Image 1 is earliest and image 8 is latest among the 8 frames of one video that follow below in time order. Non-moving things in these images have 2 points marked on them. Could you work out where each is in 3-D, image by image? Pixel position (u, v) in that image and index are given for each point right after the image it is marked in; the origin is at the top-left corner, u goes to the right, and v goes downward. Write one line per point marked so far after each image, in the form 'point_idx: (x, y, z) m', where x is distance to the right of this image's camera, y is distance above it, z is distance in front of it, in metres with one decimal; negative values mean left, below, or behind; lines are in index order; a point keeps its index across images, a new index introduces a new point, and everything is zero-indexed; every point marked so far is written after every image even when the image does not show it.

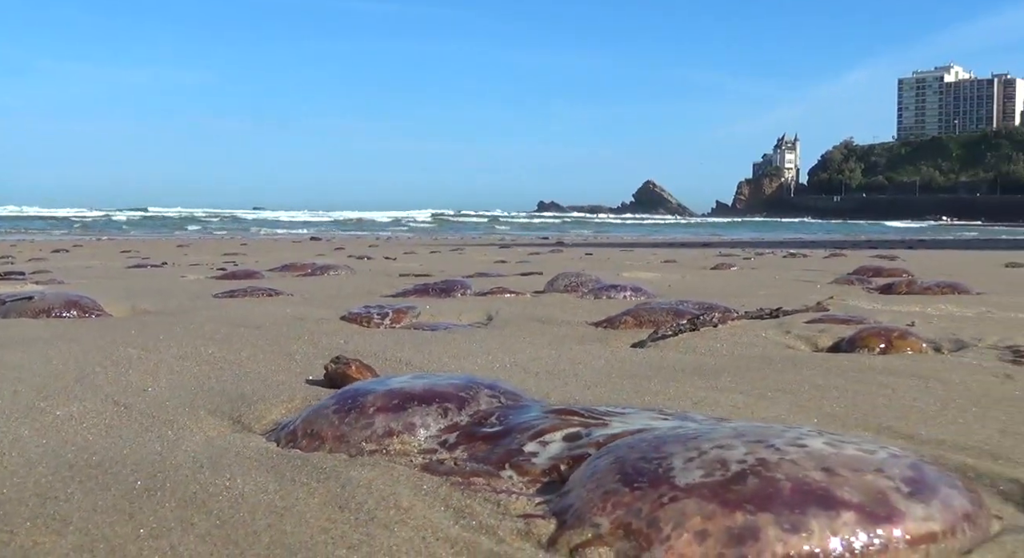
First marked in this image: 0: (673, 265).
0: (+1.6, +0.1, +10.3) m
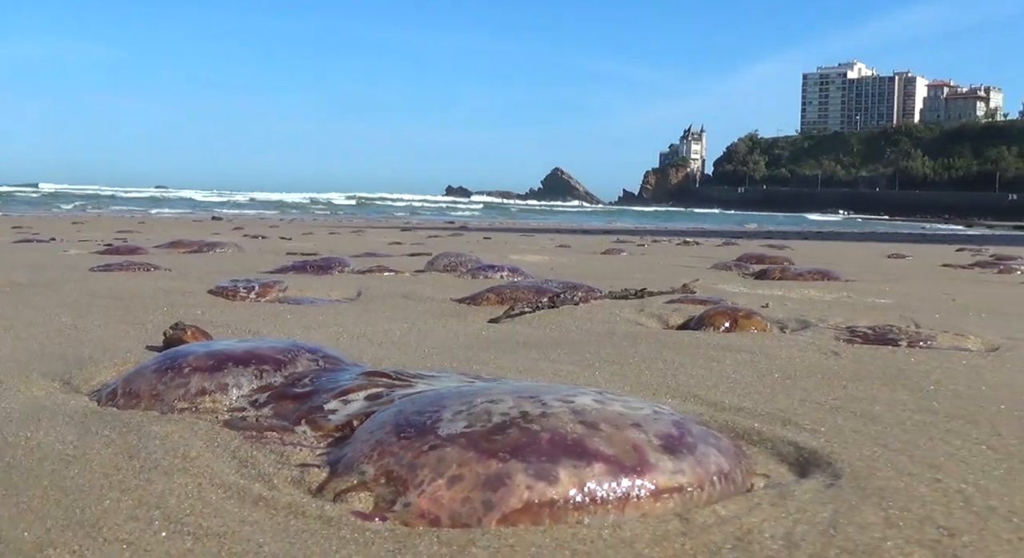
0: (+0.5, +0.3, +10.5) m
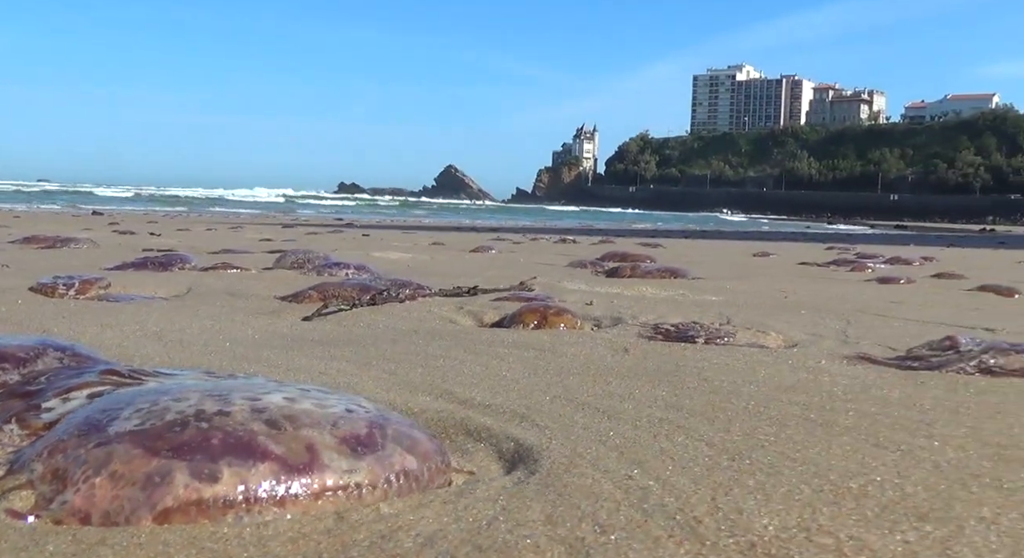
0: (-0.8, +0.3, +10.5) m
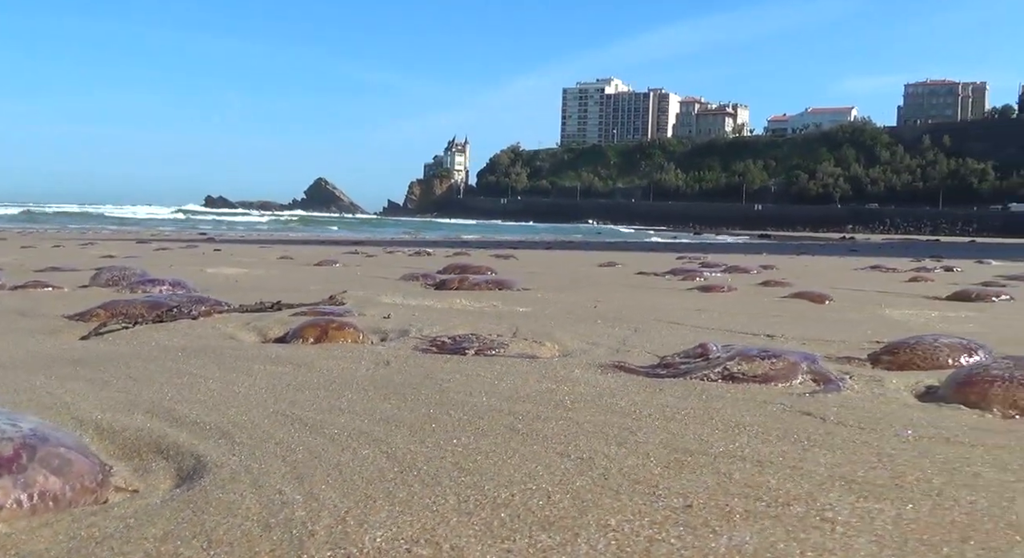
0: (-2.3, +0.2, +10.4) m
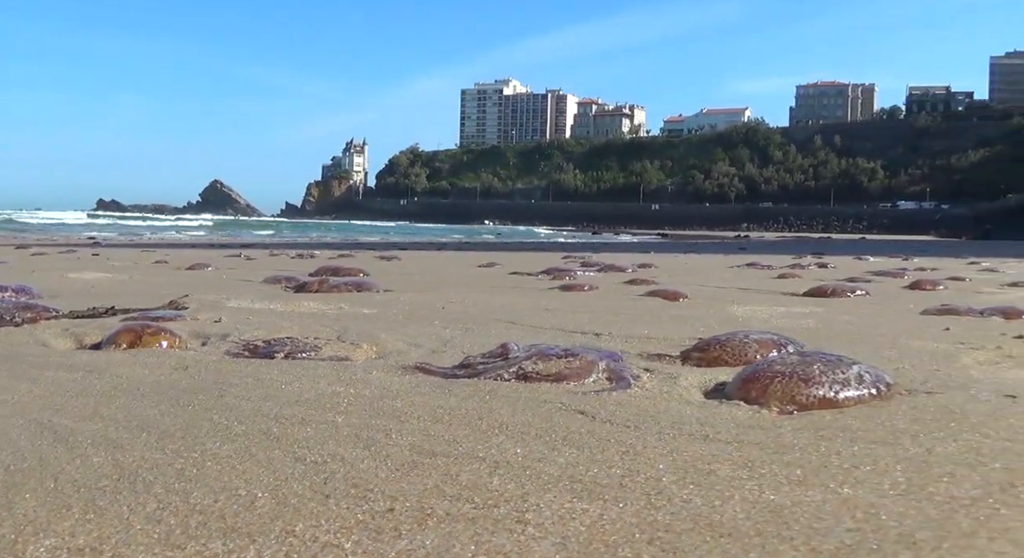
0: (-3.5, +0.1, +10.3) m
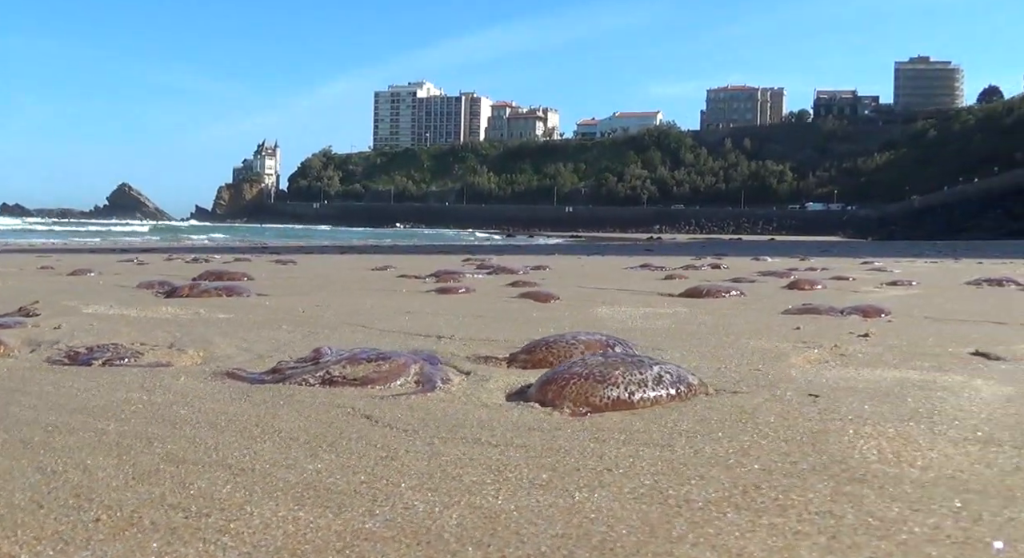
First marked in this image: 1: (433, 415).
0: (-4.6, +0.1, +10.2) m
1: (-0.4, -0.6, +4.9) m
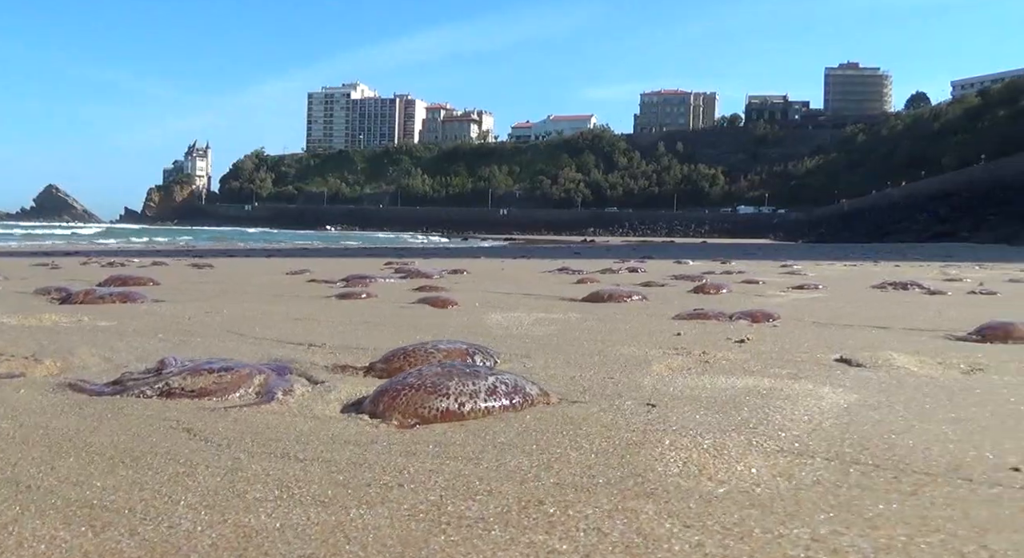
0: (-5.5, 0.0, +10.1) m
1: (-1.2, -0.7, +4.8) m
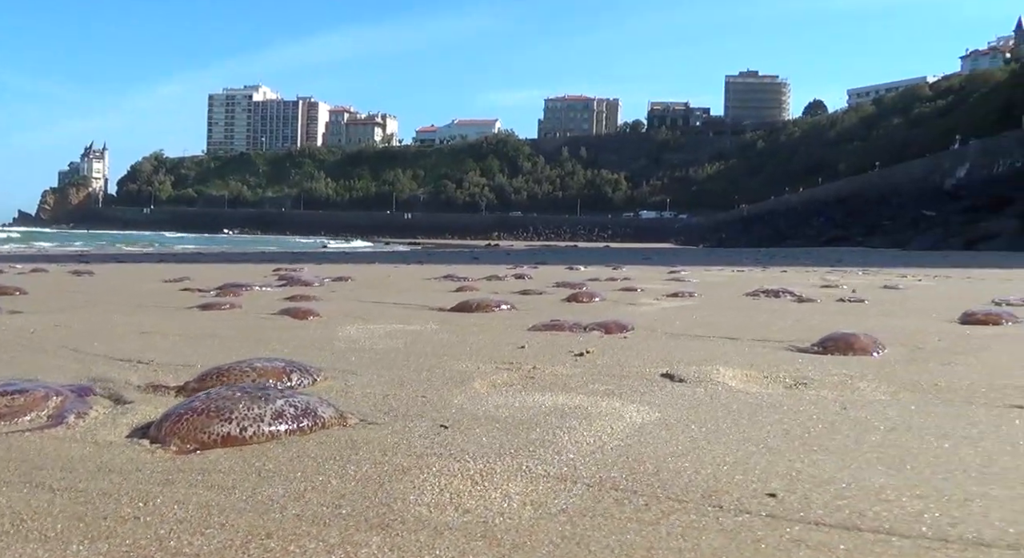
0: (-6.6, -0.1, +9.9) m
1: (-2.2, -0.8, +4.8) m
